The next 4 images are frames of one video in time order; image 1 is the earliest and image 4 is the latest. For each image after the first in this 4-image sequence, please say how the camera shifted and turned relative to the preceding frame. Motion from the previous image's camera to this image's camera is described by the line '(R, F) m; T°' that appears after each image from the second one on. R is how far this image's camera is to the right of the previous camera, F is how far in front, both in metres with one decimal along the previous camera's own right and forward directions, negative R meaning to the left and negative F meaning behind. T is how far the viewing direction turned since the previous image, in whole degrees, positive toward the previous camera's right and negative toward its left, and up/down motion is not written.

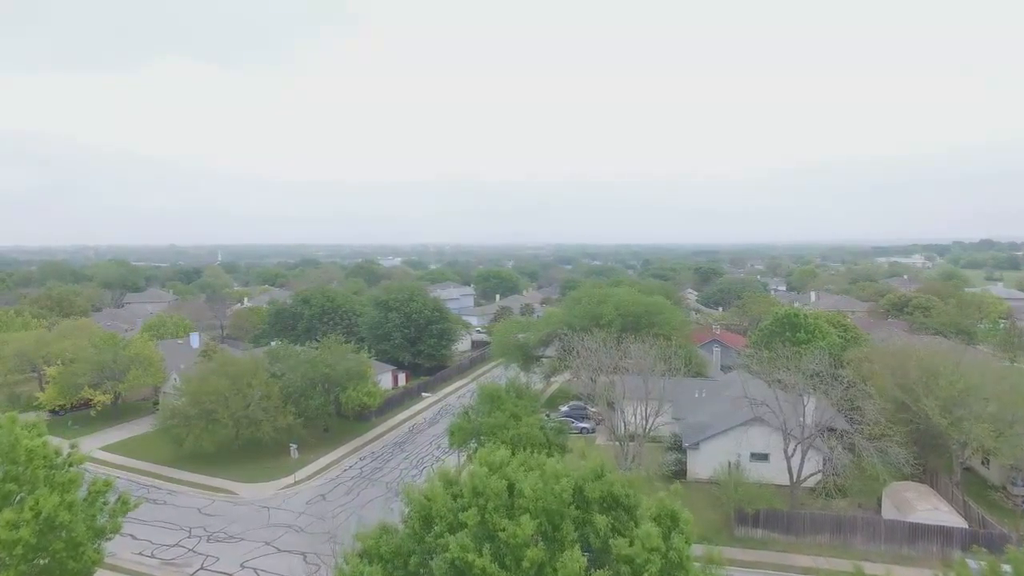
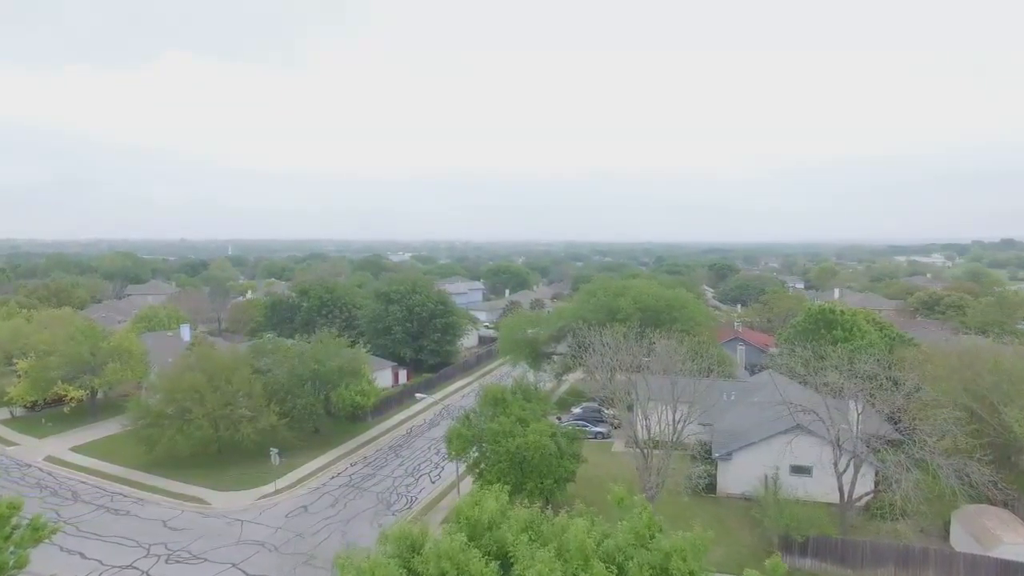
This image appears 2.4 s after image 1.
(+0.1, +3.1) m; -1°
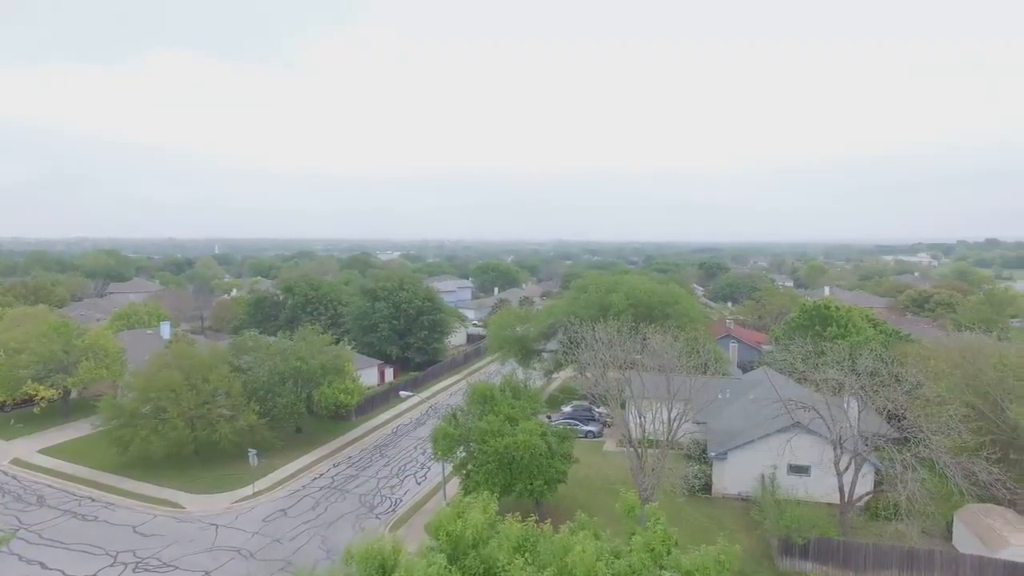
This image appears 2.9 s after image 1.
(0.0, +0.9) m; +1°
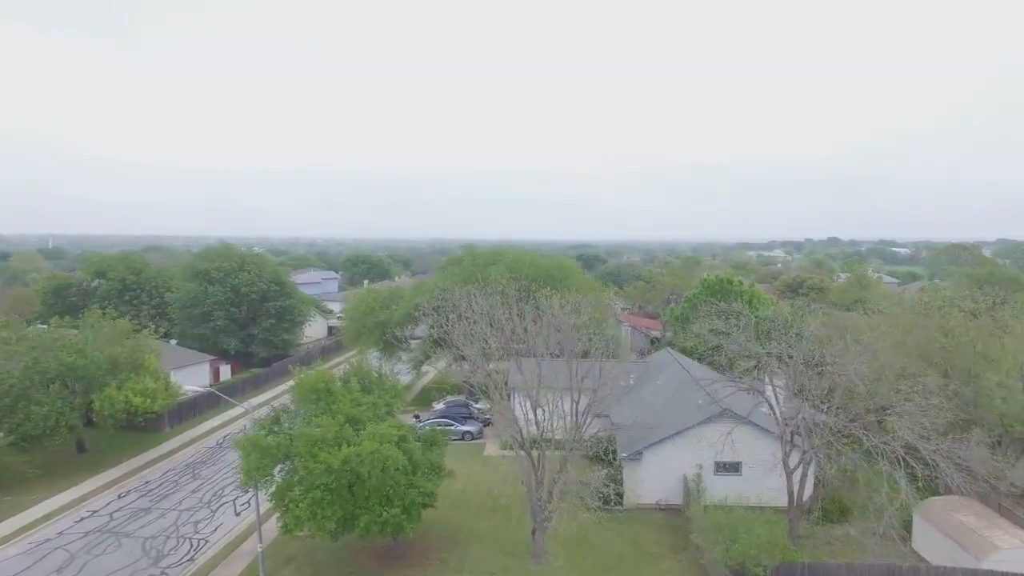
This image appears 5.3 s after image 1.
(+0.7, +5.7) m; +10°
